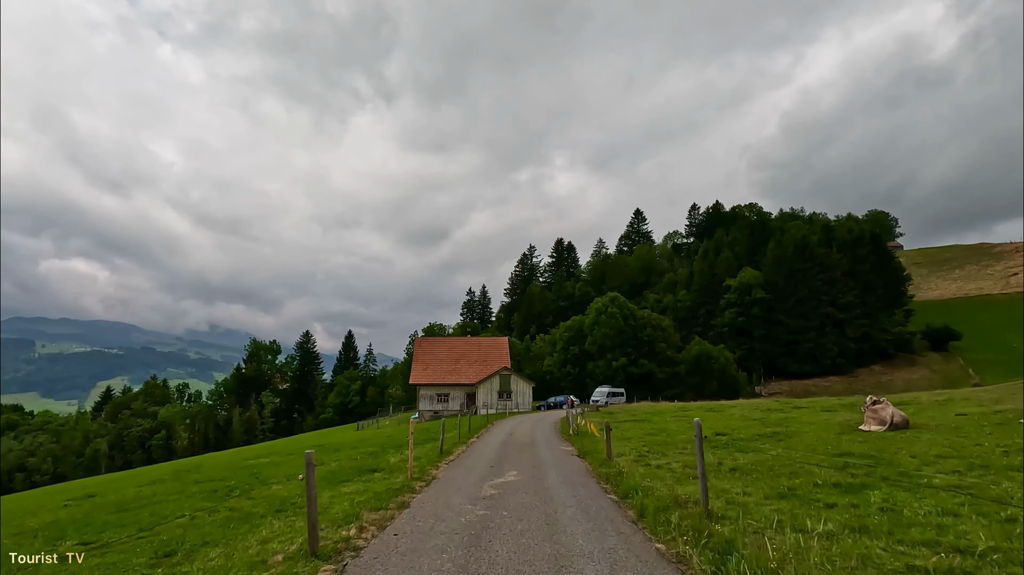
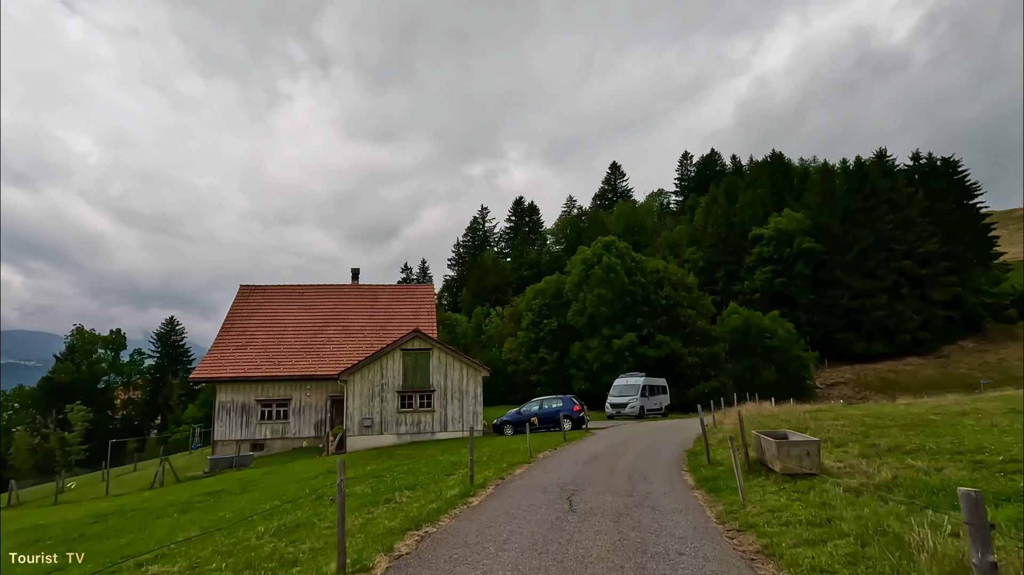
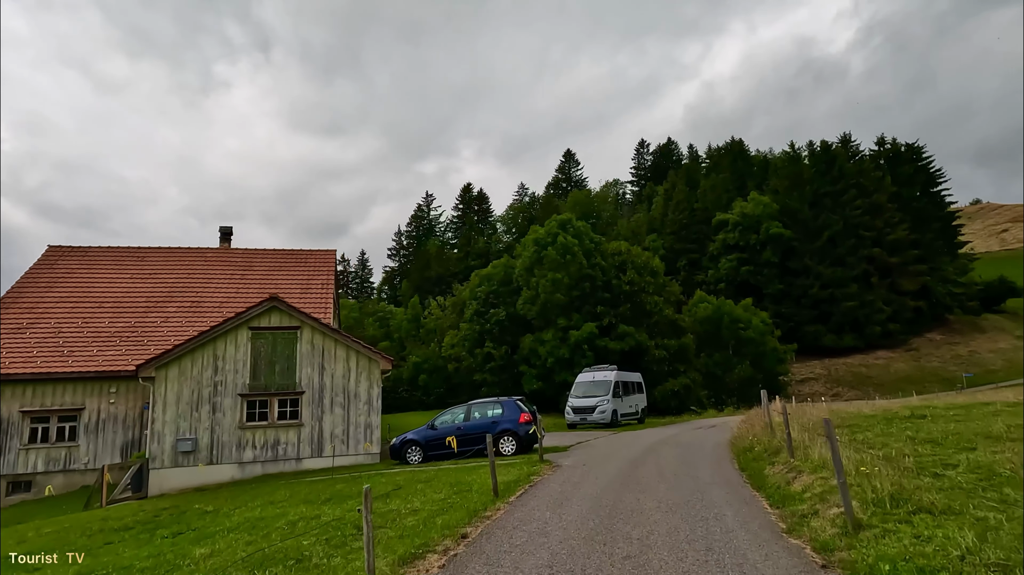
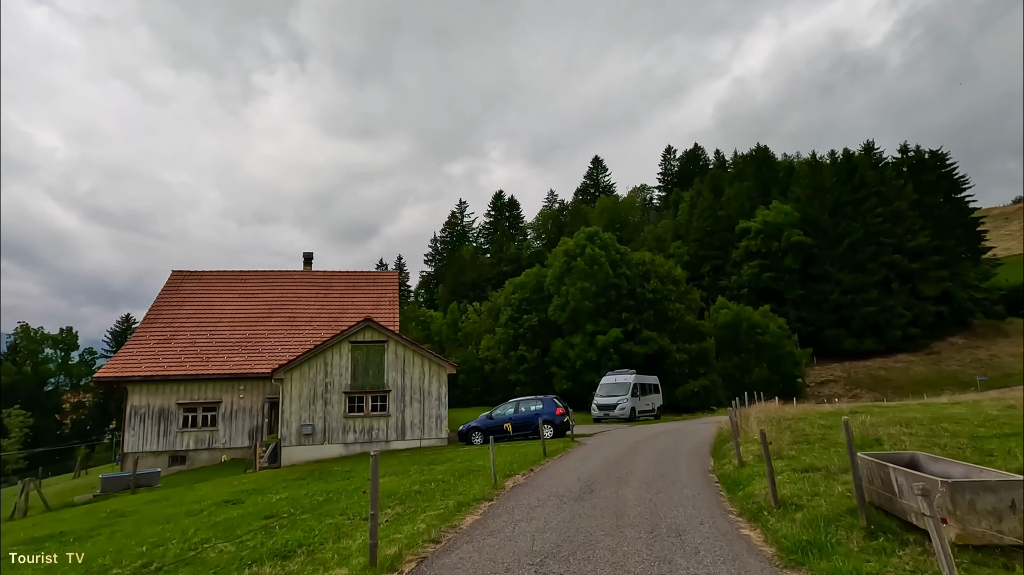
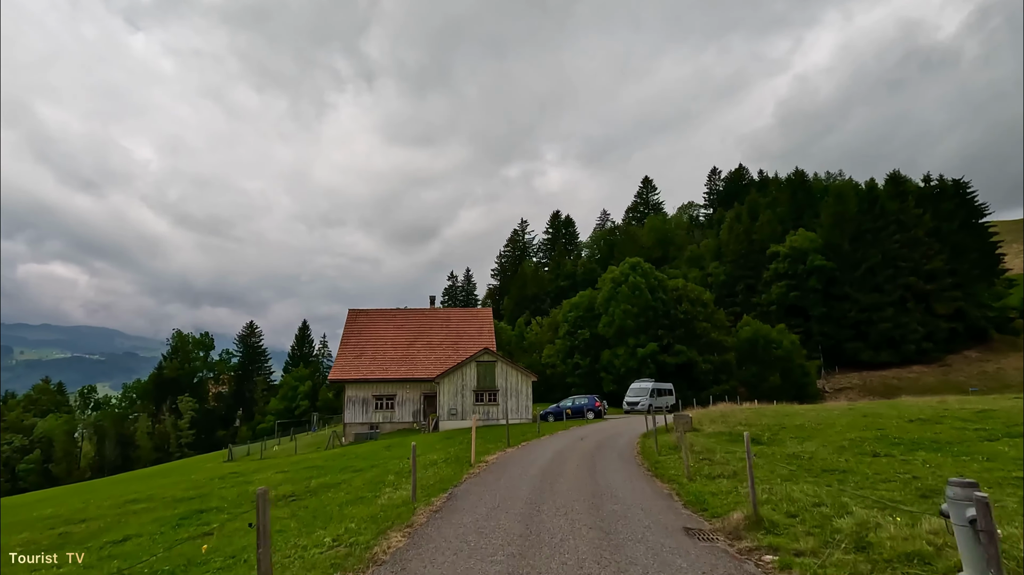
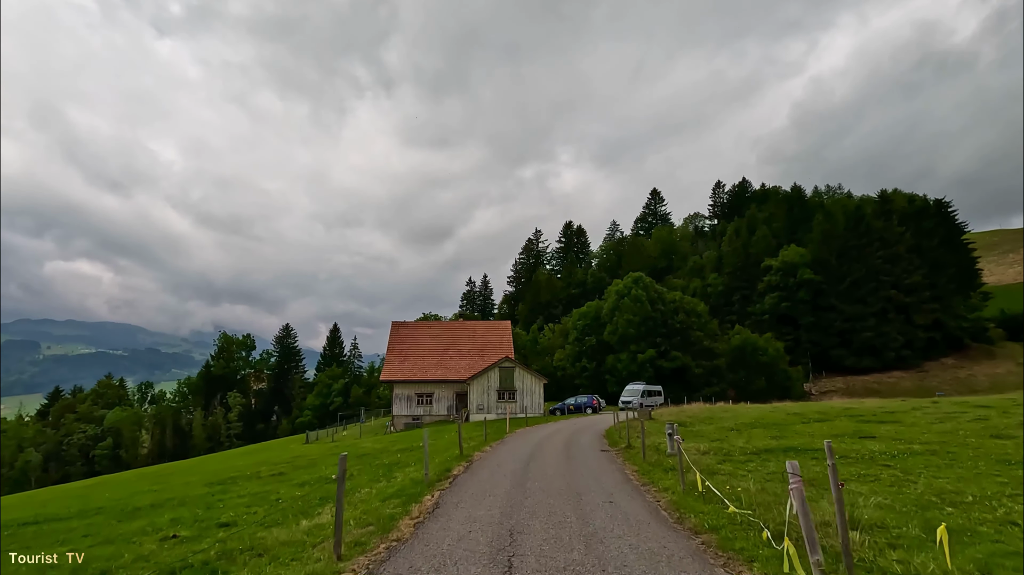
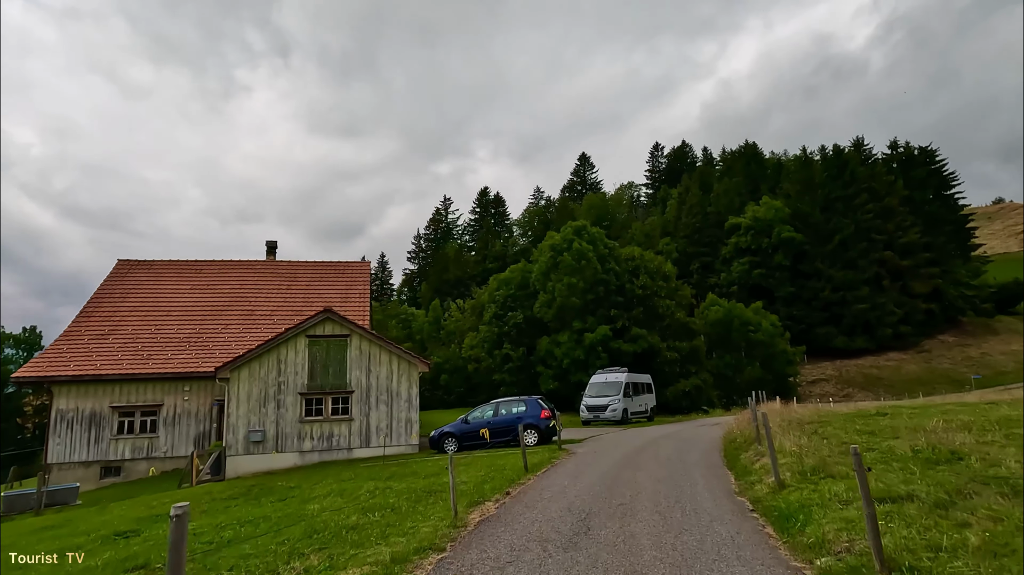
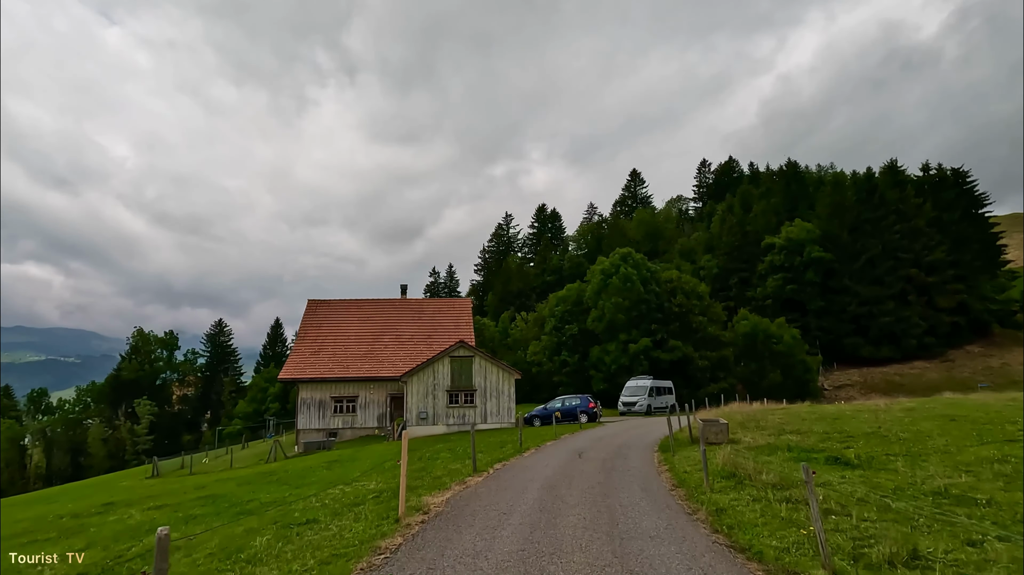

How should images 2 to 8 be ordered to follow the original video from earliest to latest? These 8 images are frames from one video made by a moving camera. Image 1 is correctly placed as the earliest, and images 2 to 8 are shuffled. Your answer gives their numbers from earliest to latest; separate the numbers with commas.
6, 5, 8, 2, 4, 7, 3
